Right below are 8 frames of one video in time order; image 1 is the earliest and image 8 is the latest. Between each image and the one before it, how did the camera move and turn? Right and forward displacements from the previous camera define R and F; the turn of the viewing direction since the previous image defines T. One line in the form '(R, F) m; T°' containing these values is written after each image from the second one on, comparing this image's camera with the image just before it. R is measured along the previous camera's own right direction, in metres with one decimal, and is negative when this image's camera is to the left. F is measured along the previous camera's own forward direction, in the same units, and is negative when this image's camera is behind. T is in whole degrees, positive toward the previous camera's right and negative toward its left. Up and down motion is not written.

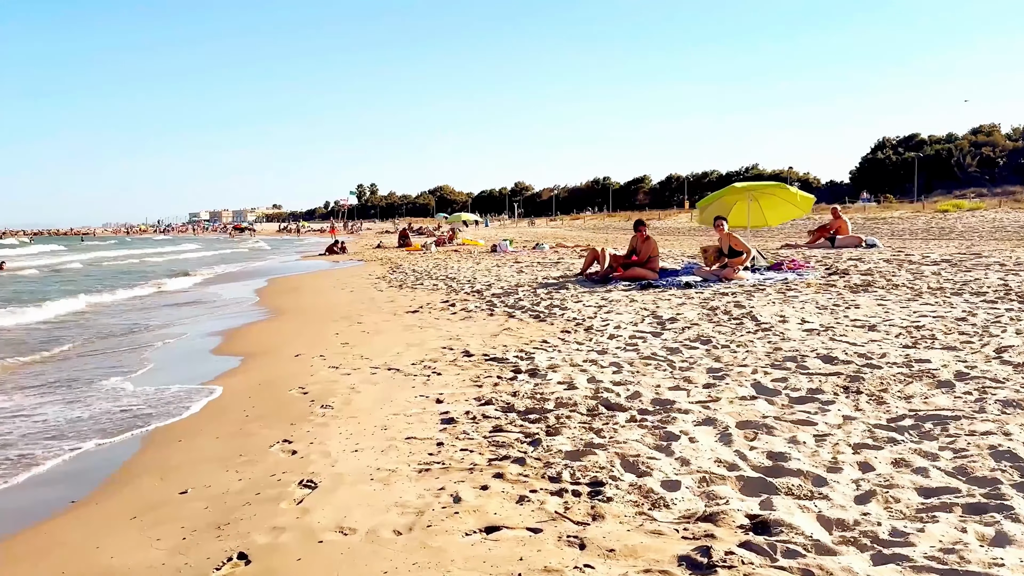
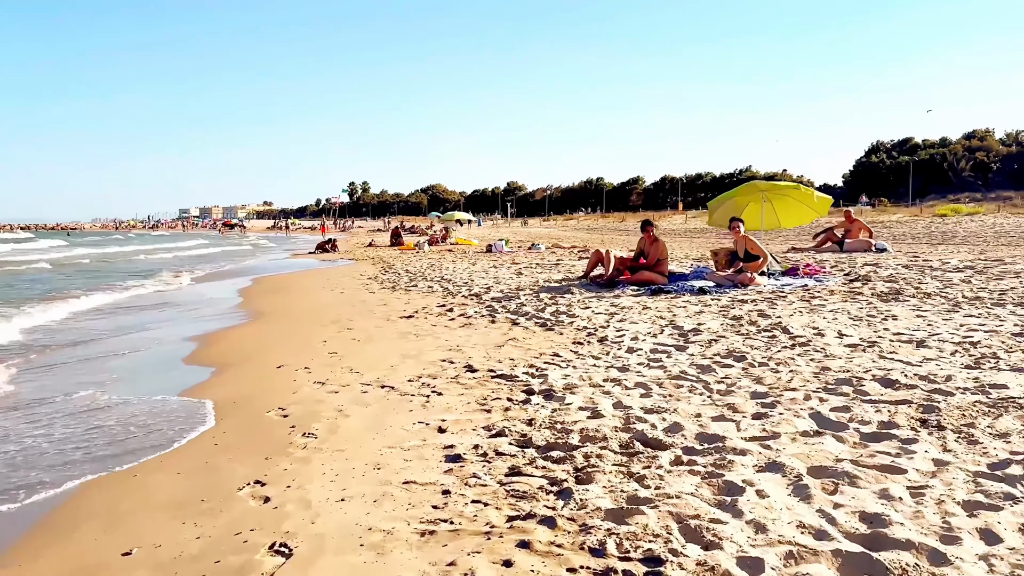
(-0.1, +0.6) m; +1°
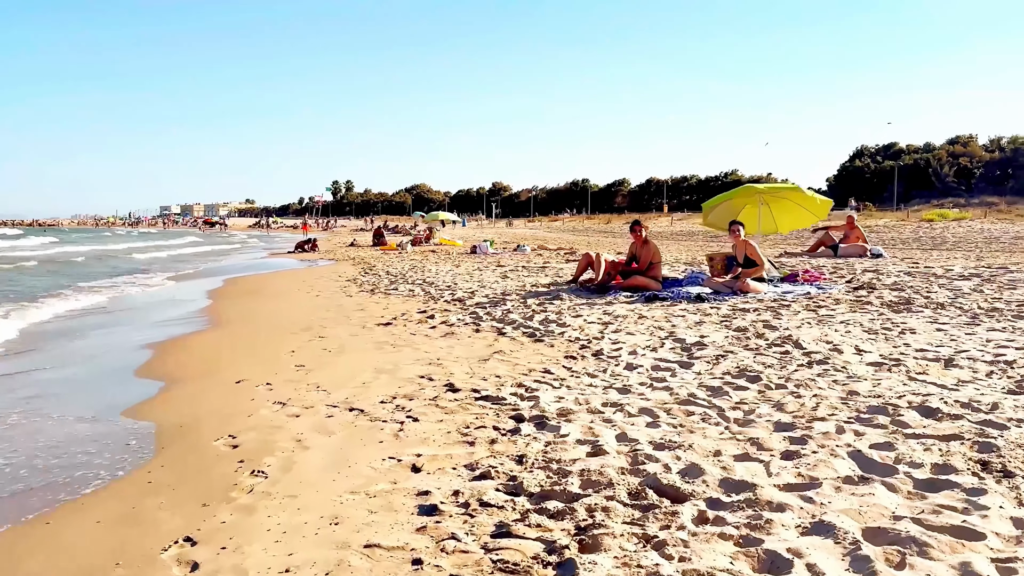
(0.0, +0.6) m; +1°
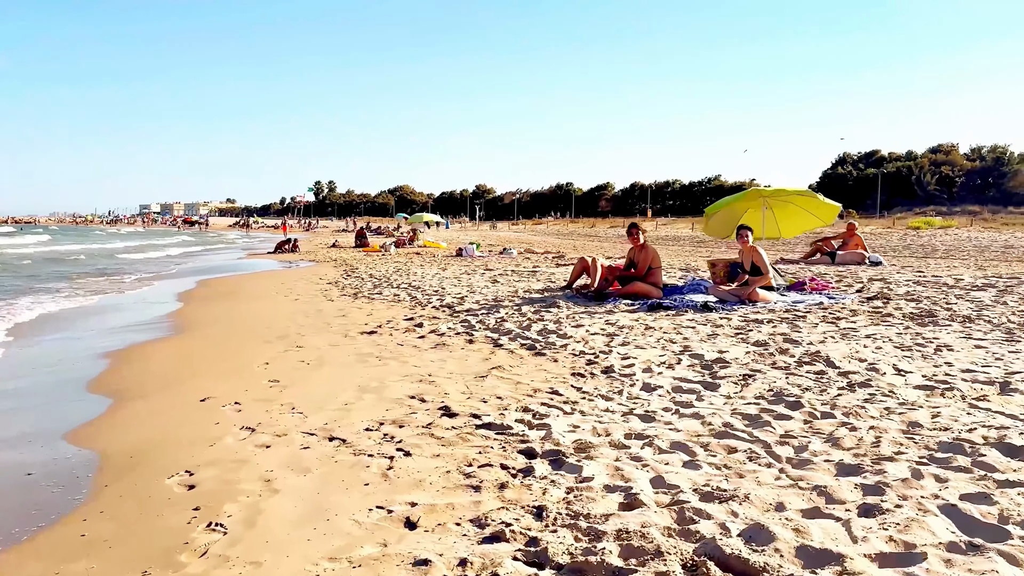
(-0.1, +0.6) m; +1°
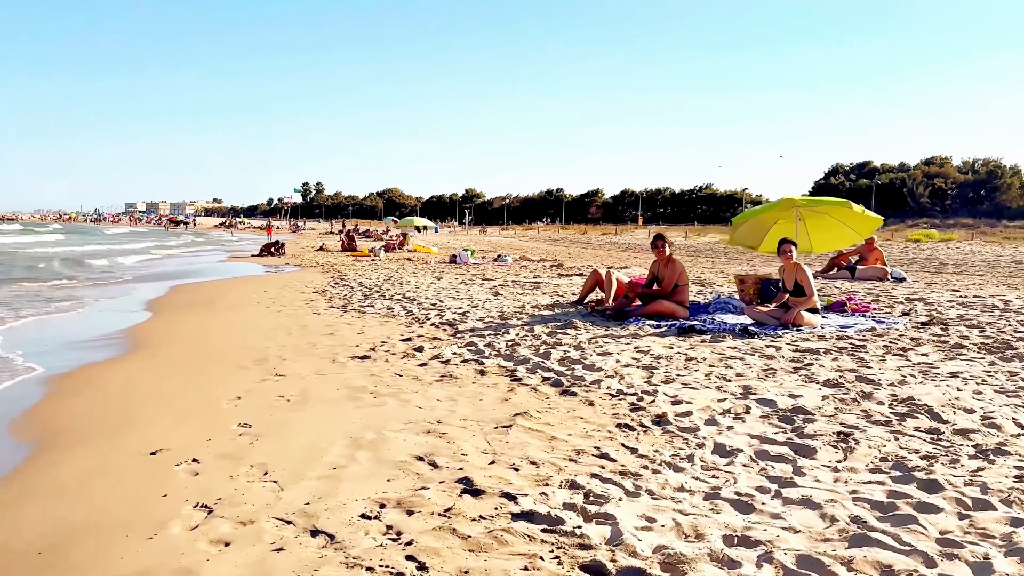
(-0.2, +1.0) m; +1°
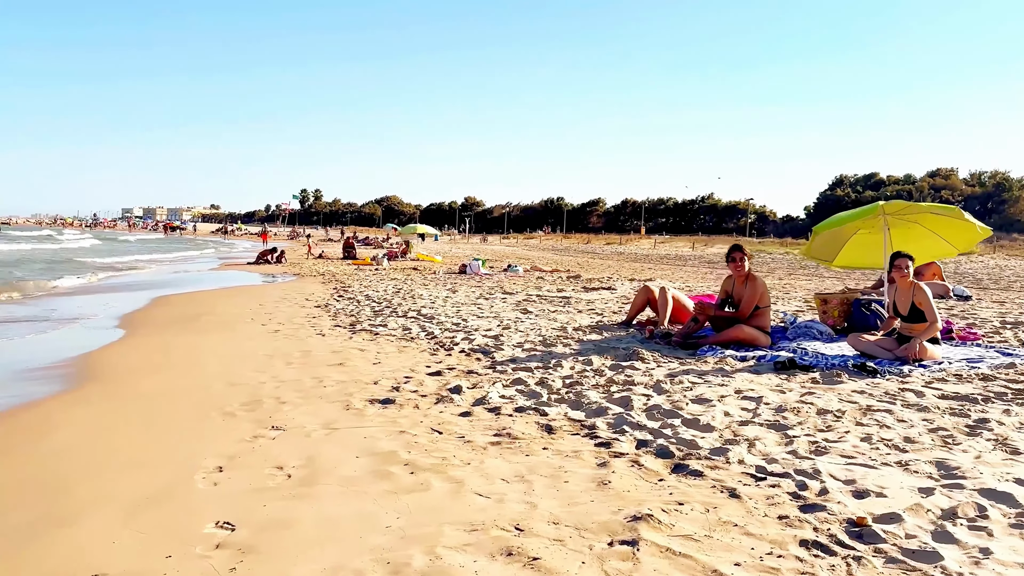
(-0.4, +1.4) m; 0°
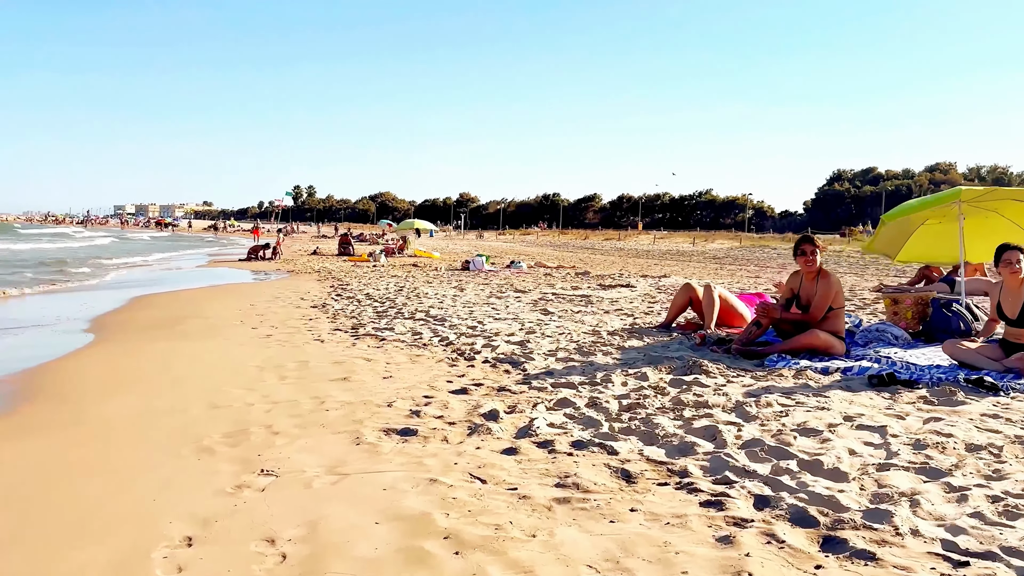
(-0.3, +1.0) m; 0°
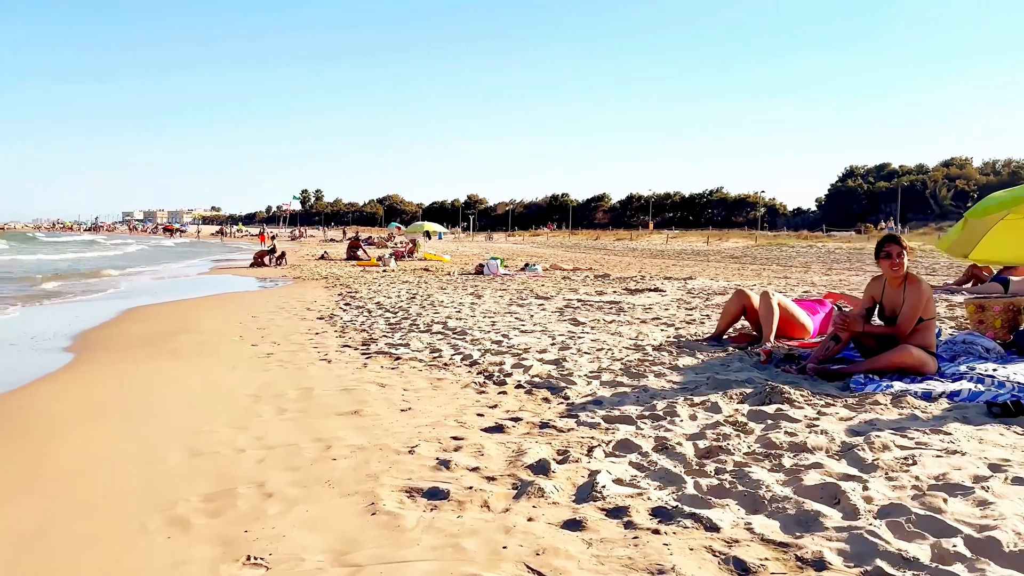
(-0.2, +0.8) m; -1°
